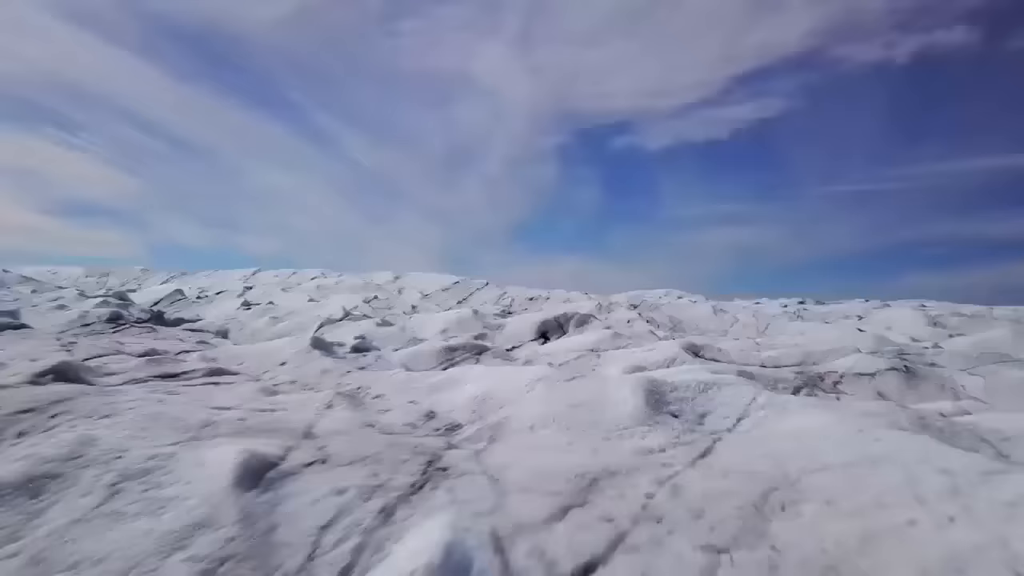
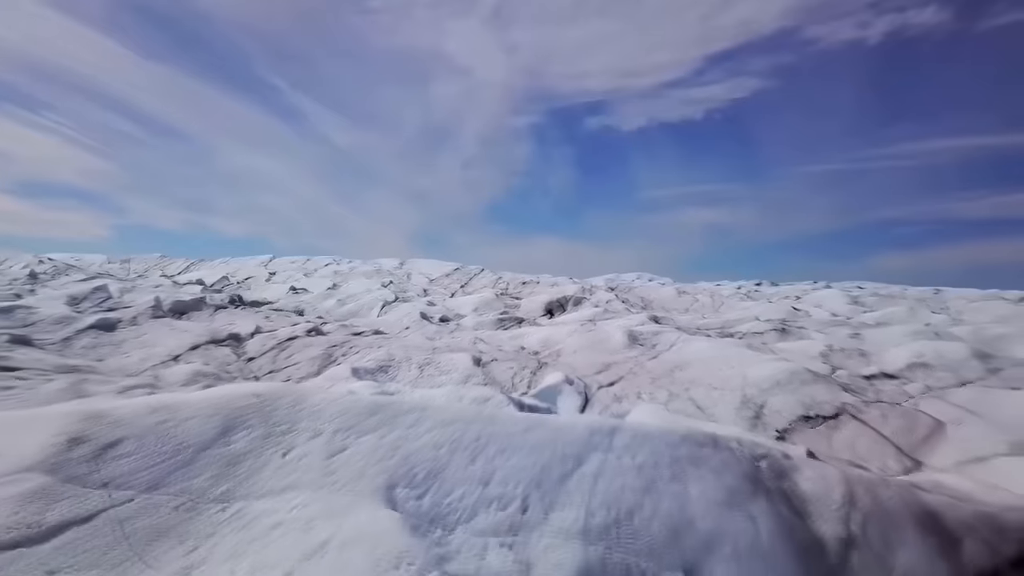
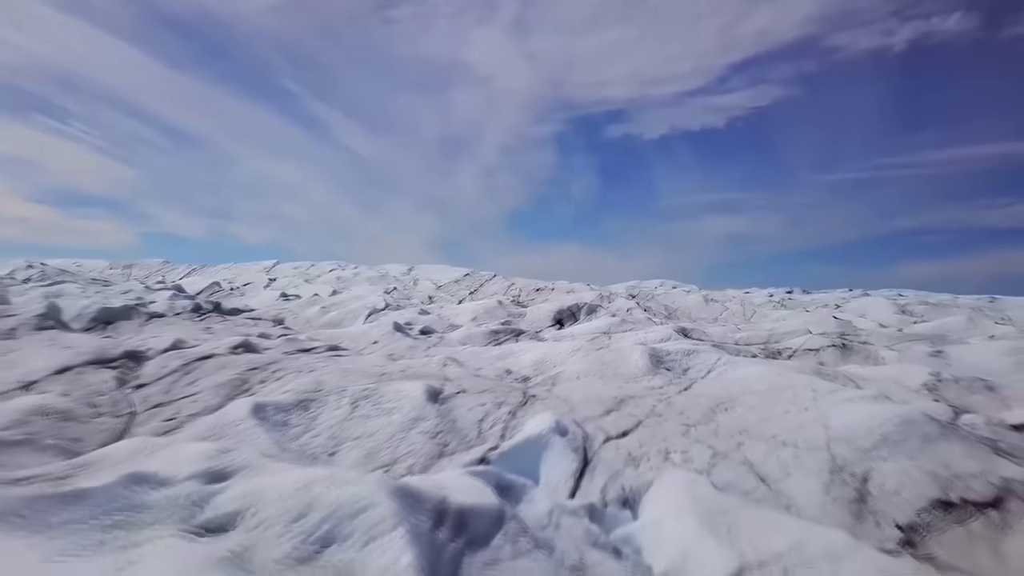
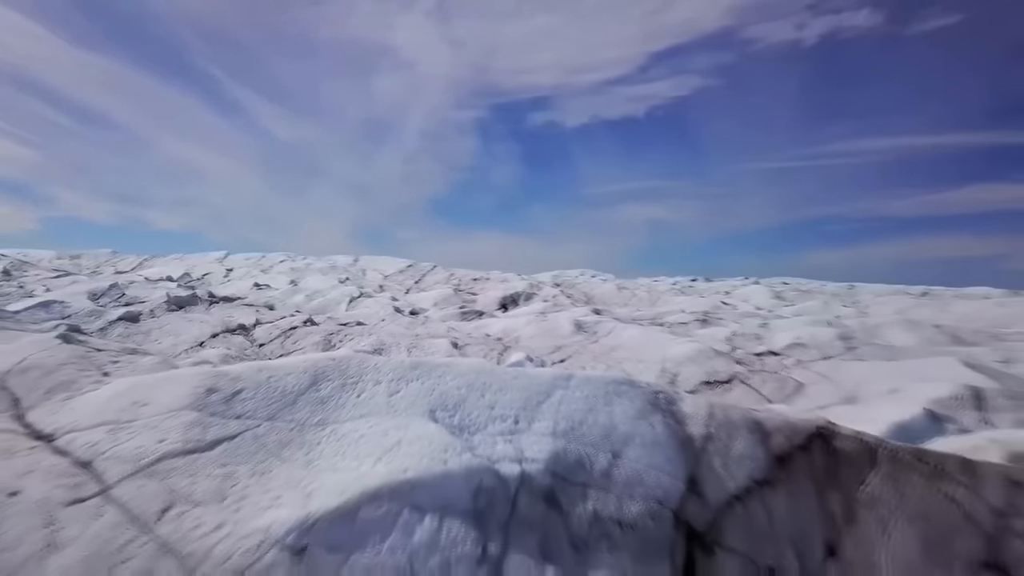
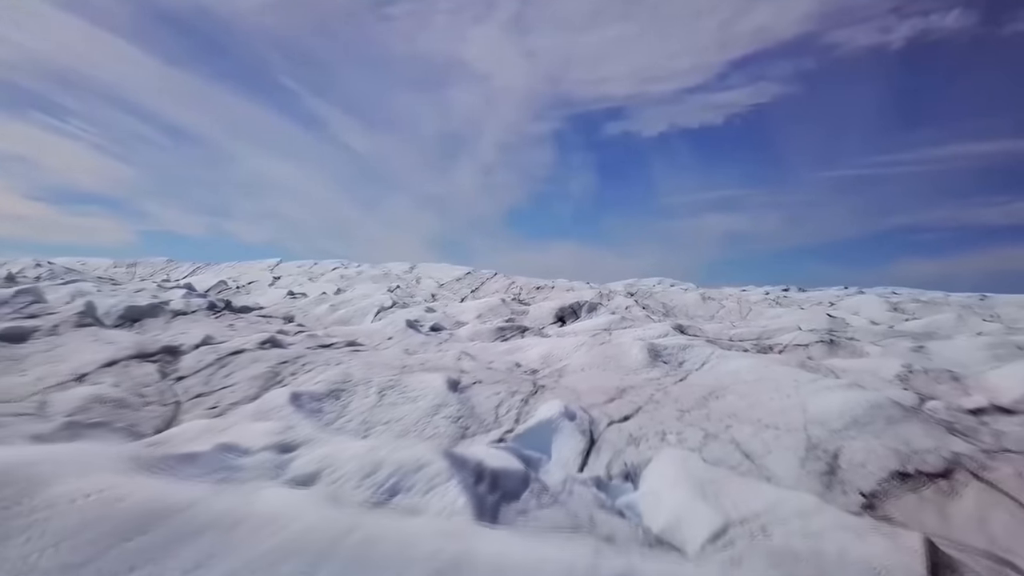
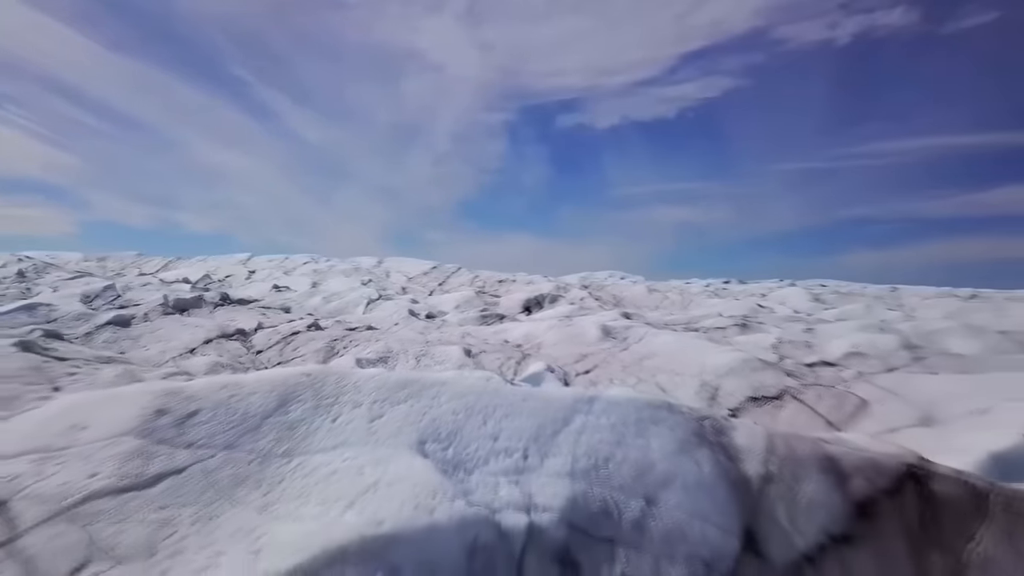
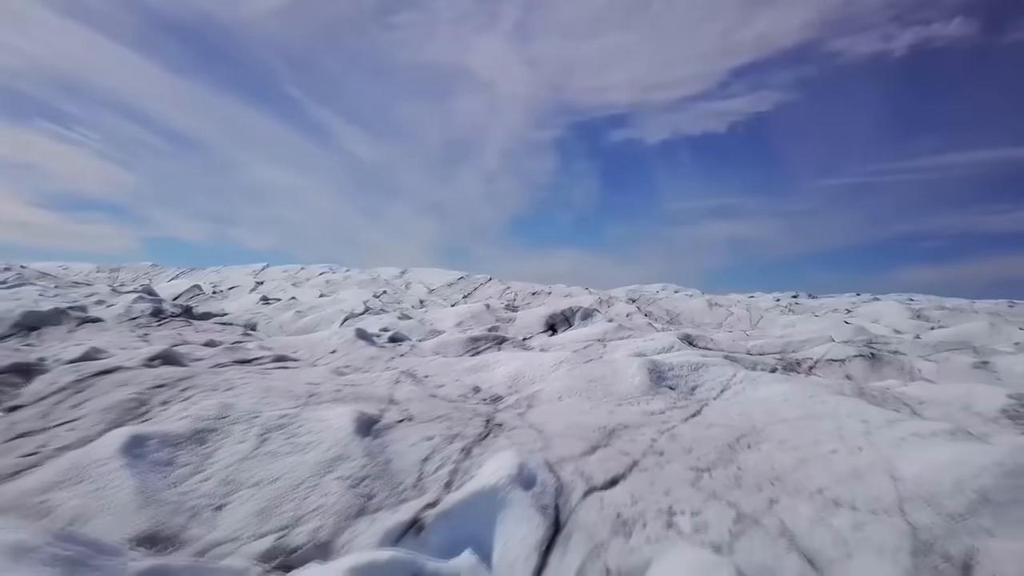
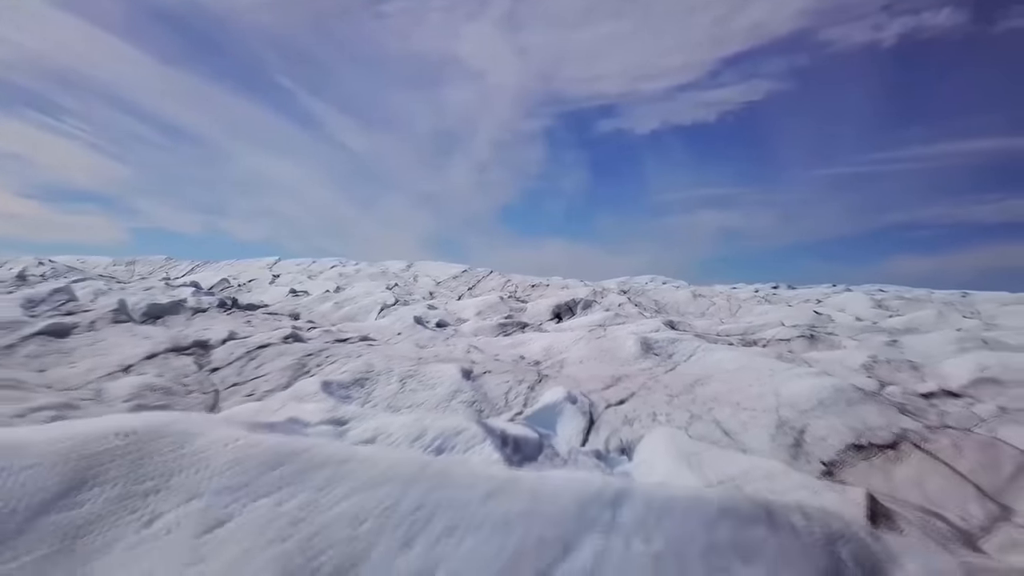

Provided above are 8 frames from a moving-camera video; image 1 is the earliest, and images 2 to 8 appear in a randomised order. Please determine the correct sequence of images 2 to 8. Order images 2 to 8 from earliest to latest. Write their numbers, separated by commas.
7, 3, 5, 8, 2, 6, 4
